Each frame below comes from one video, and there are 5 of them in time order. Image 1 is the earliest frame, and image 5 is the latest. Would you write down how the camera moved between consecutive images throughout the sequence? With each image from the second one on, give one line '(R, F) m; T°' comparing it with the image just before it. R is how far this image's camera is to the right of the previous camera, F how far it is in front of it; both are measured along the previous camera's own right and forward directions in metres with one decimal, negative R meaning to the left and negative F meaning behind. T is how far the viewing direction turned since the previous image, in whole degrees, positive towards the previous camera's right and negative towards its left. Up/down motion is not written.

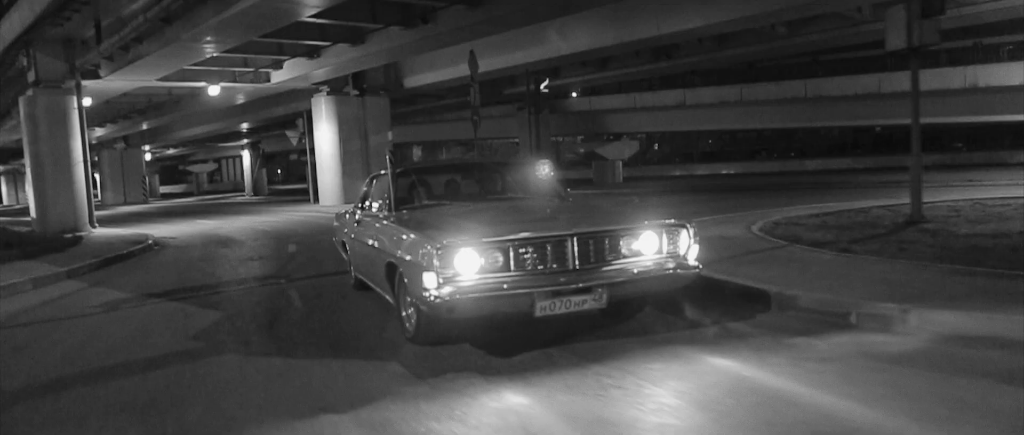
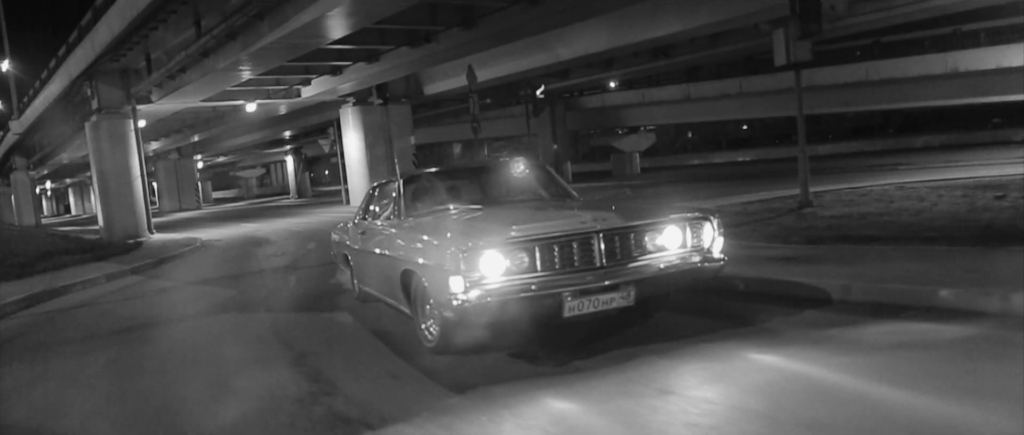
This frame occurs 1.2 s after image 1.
(+0.3, -0.6) m; -3°
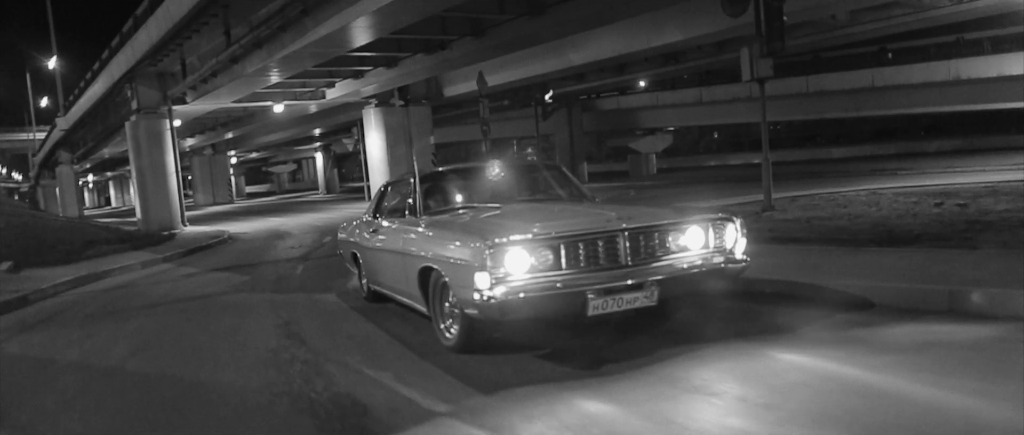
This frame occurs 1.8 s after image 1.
(+0.2, -0.3) m; -2°
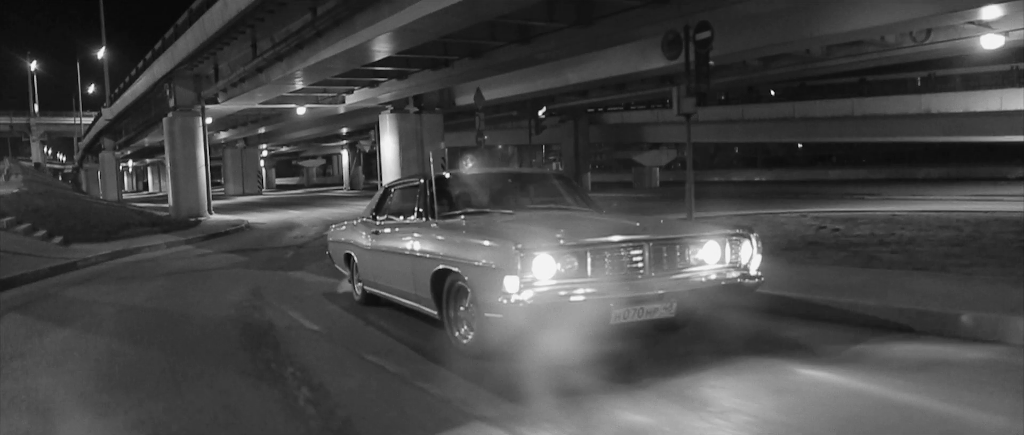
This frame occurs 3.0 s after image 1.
(+0.3, -0.6) m; -2°
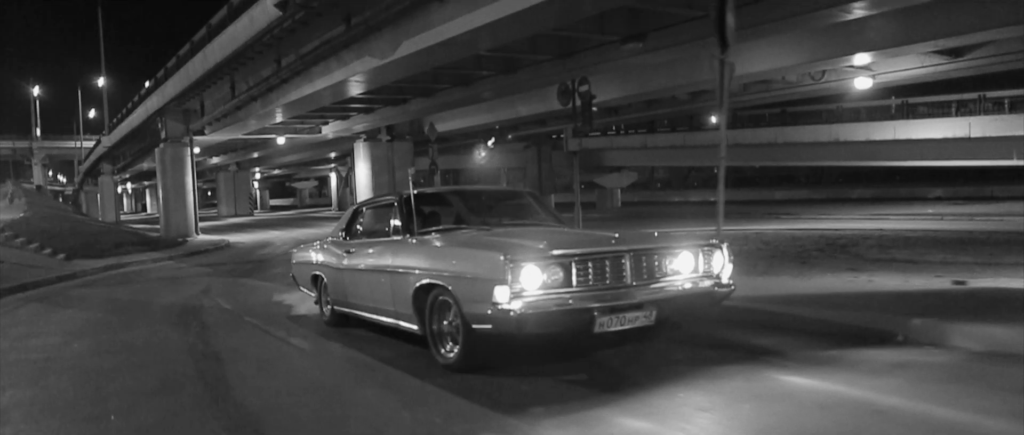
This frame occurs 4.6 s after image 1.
(+0.4, -0.8) m; 0°
